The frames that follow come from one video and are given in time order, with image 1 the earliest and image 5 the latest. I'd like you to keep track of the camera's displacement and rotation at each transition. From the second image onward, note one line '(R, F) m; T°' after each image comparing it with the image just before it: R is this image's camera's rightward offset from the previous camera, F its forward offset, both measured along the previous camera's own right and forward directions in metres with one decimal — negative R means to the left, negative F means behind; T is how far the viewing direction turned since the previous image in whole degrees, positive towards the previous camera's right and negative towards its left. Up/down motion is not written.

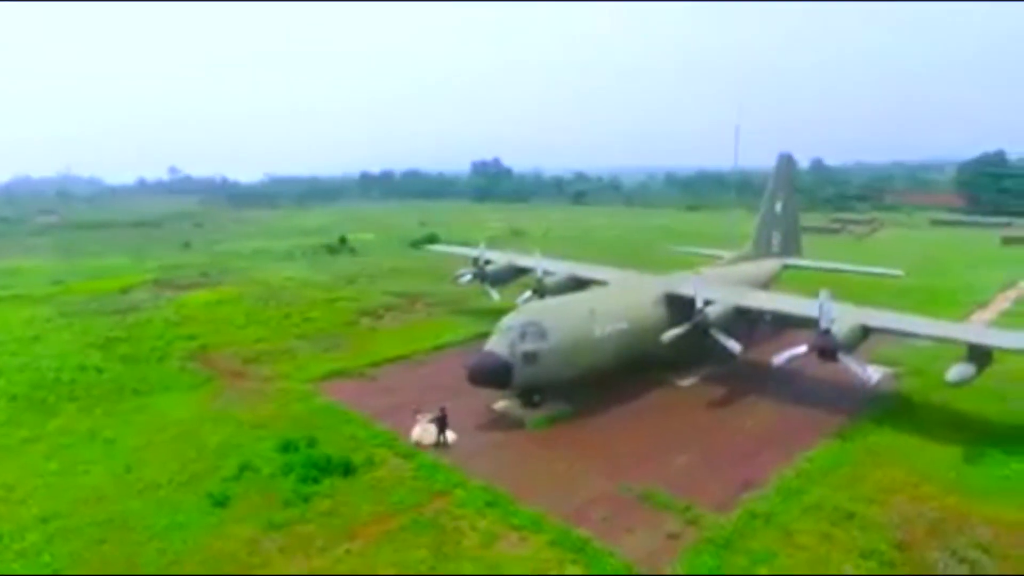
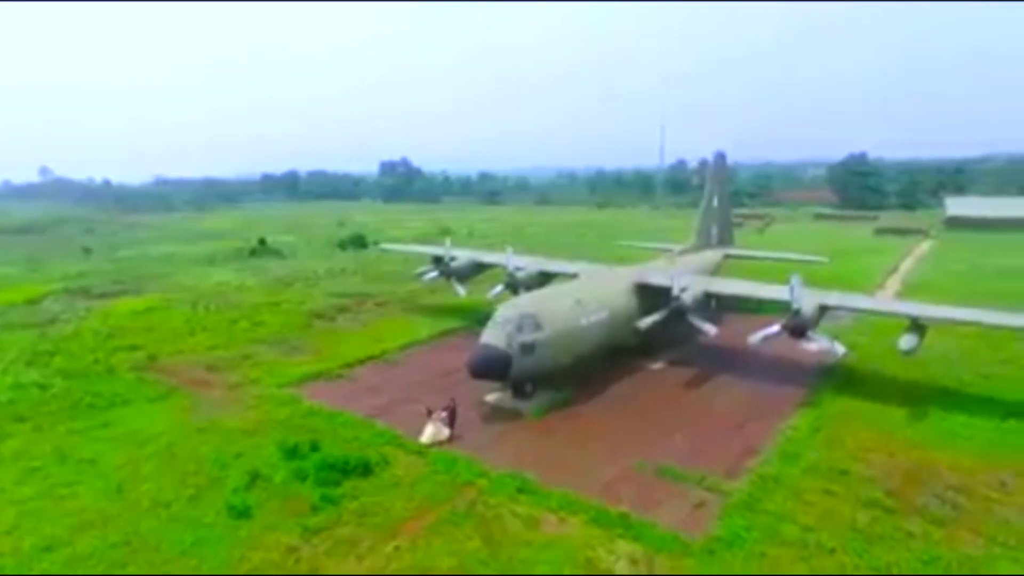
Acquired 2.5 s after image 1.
(-4.2, -0.1) m; +10°
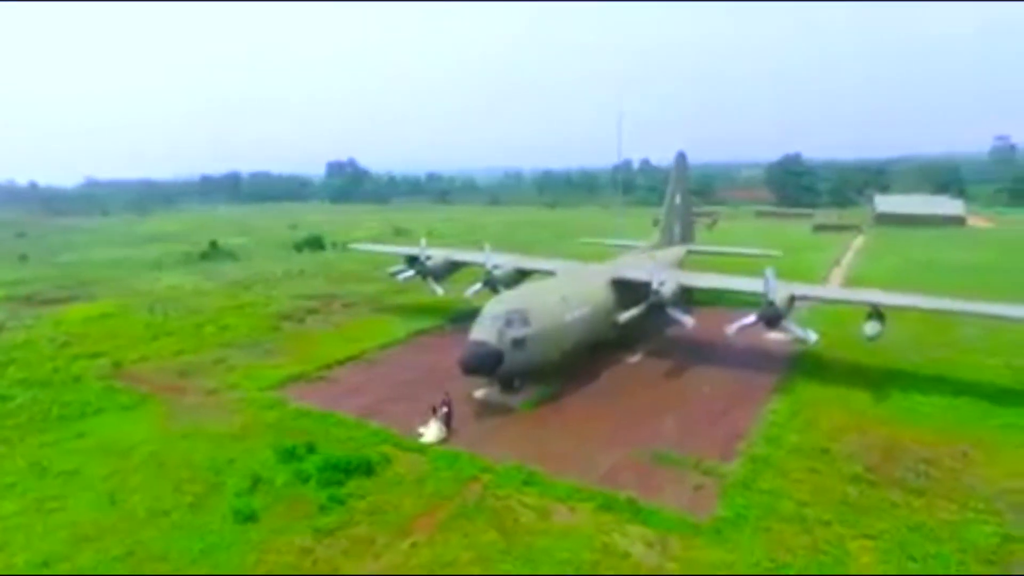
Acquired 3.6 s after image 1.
(-2.0, -0.2) m; +5°
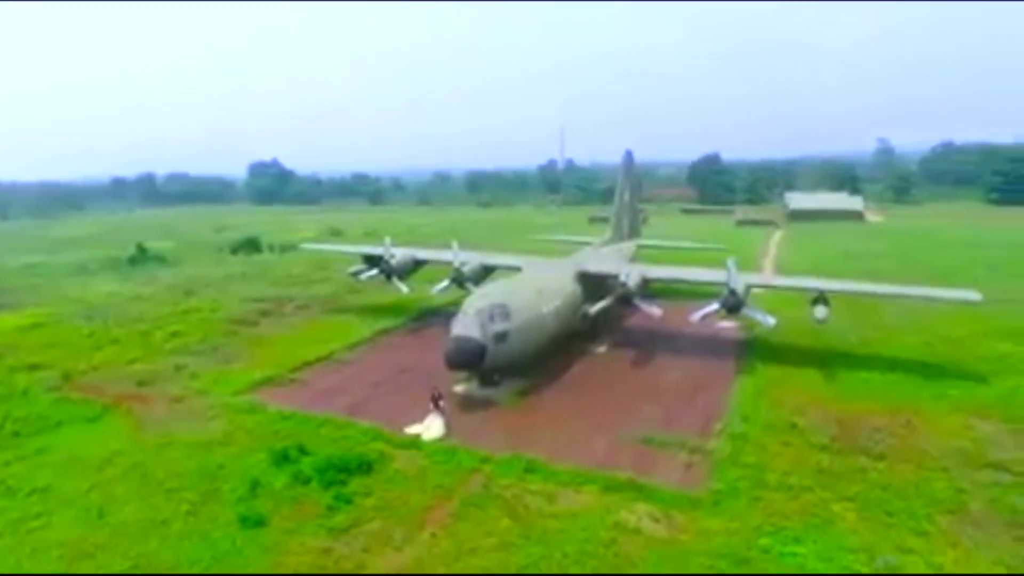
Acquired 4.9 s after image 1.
(-2.5, -0.3) m; +7°
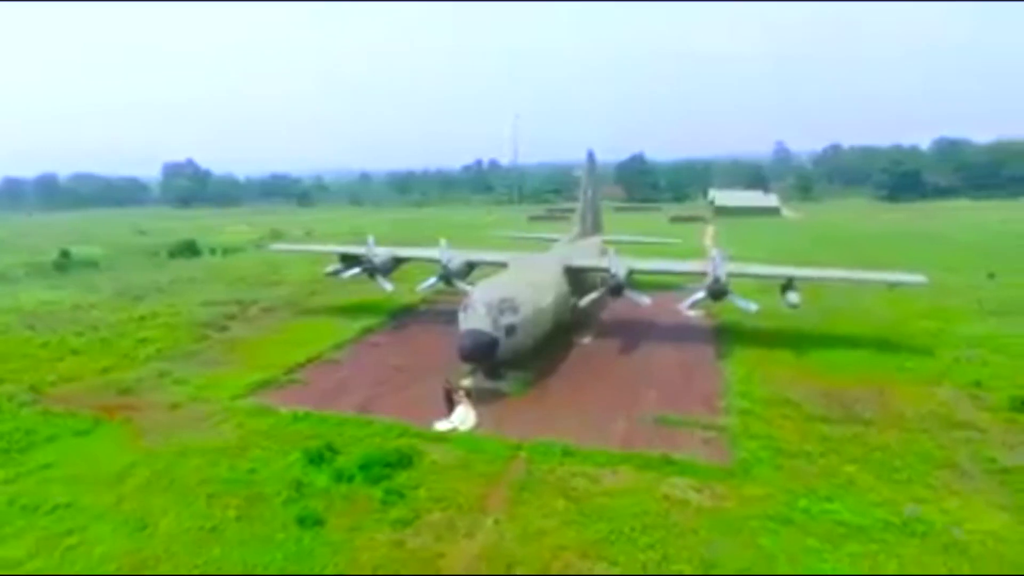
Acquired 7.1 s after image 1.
(-4.0, -0.2) m; +8°
